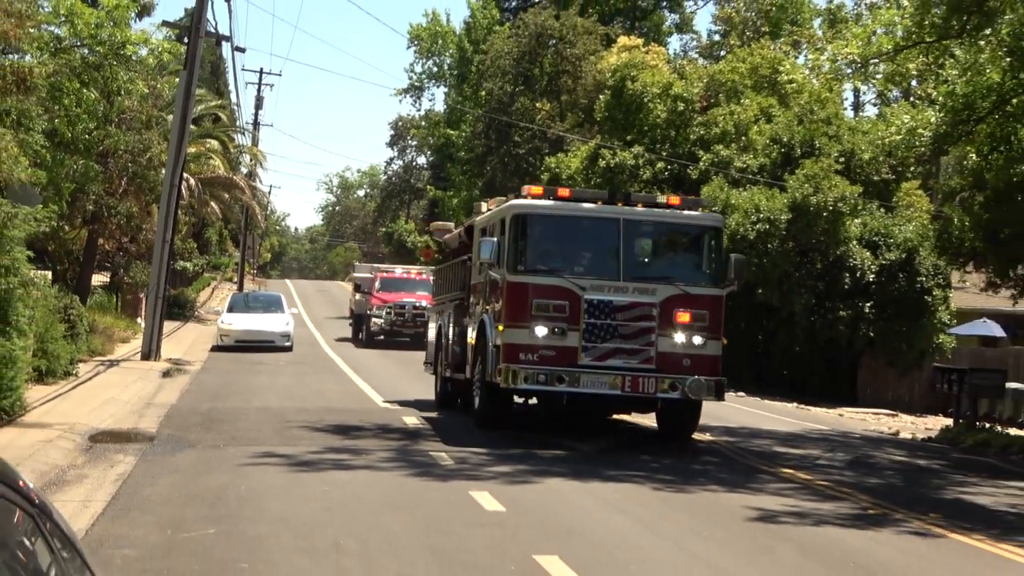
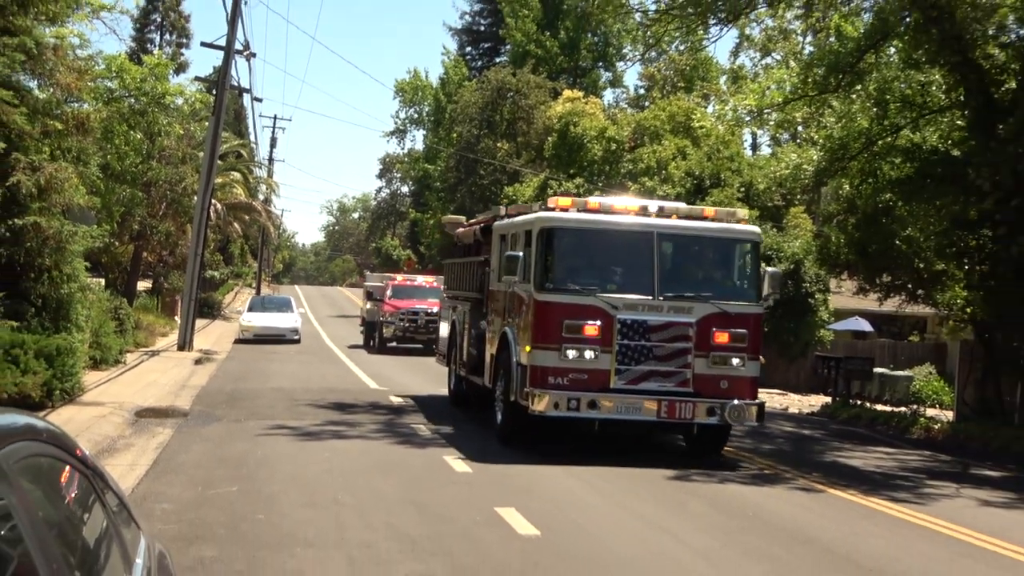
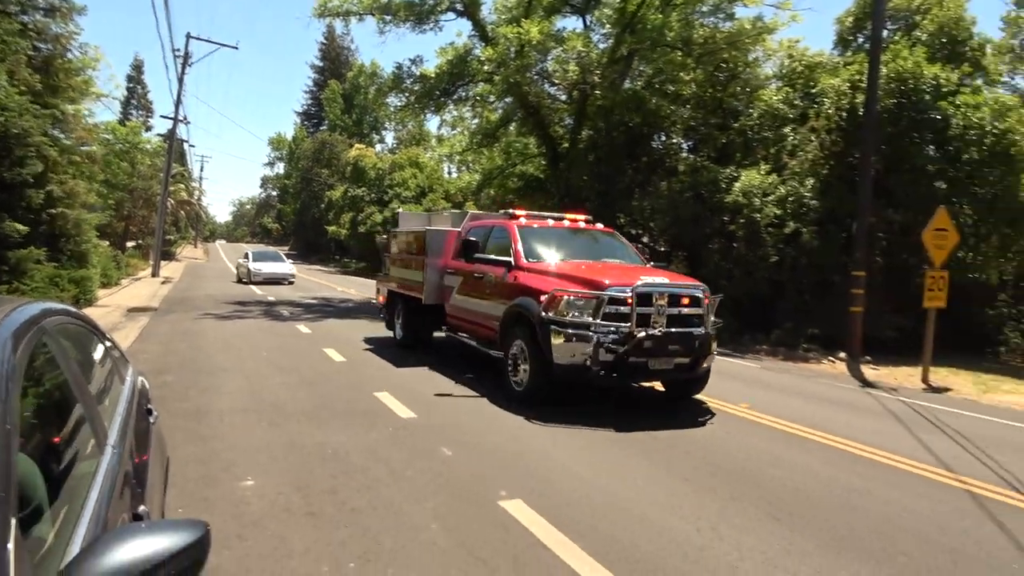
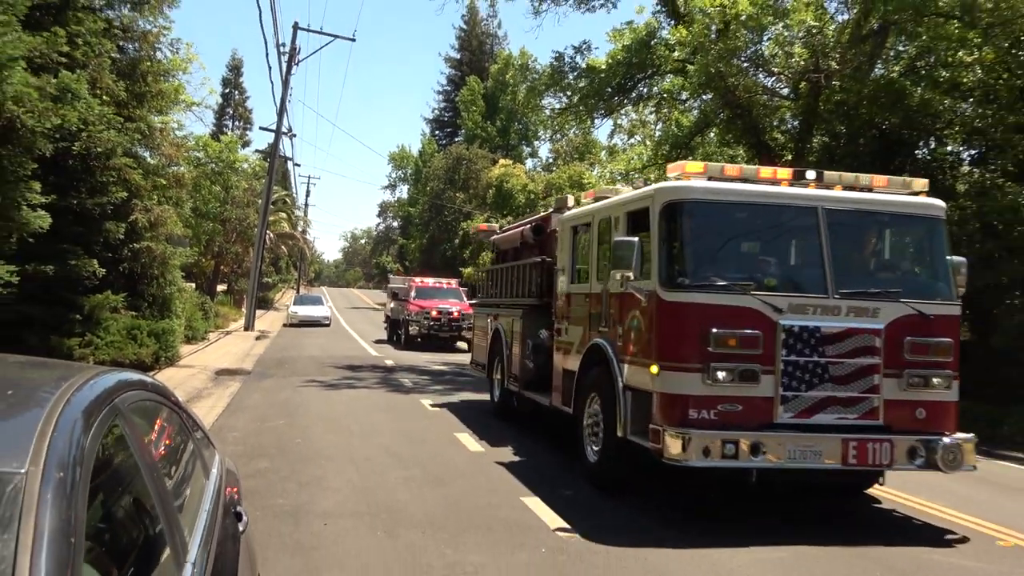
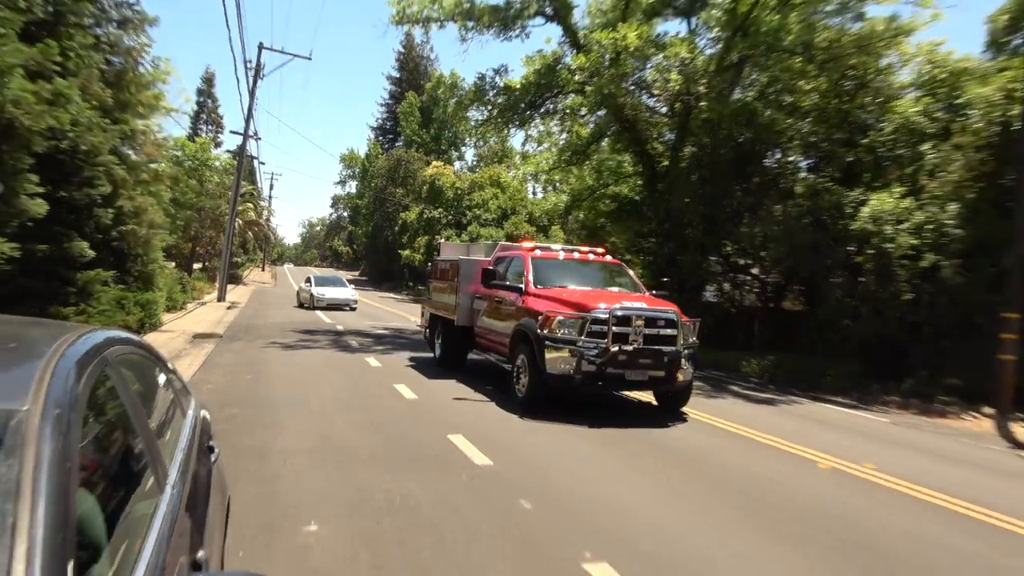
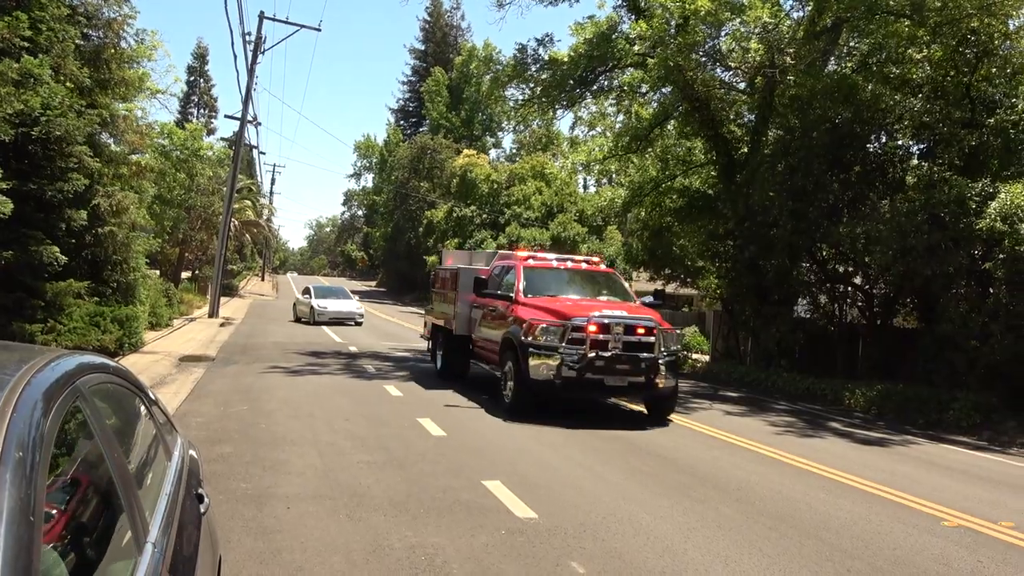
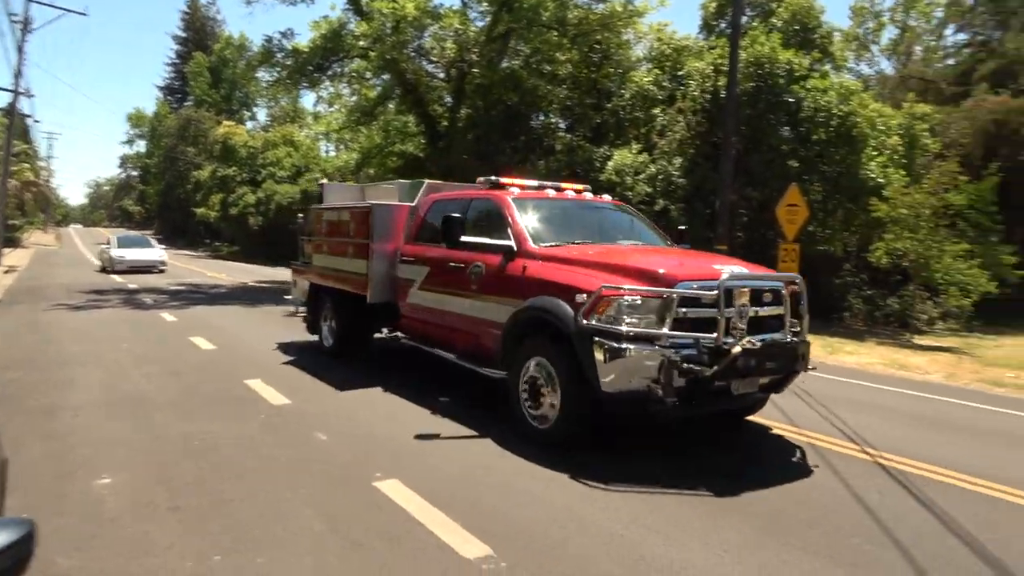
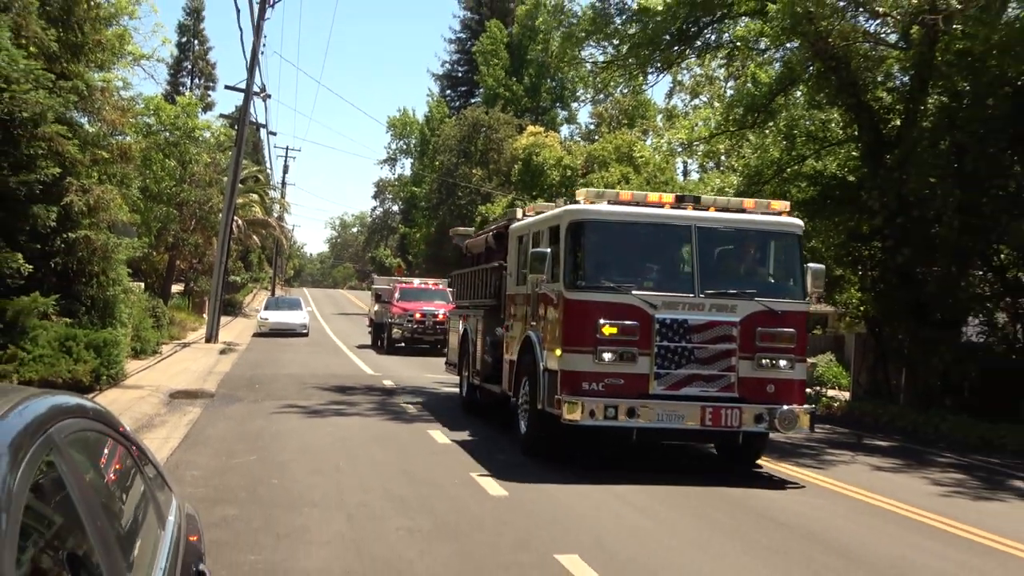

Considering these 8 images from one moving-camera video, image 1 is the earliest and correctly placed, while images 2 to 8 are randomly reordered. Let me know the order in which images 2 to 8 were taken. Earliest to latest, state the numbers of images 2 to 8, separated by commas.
2, 8, 4, 6, 5, 3, 7
